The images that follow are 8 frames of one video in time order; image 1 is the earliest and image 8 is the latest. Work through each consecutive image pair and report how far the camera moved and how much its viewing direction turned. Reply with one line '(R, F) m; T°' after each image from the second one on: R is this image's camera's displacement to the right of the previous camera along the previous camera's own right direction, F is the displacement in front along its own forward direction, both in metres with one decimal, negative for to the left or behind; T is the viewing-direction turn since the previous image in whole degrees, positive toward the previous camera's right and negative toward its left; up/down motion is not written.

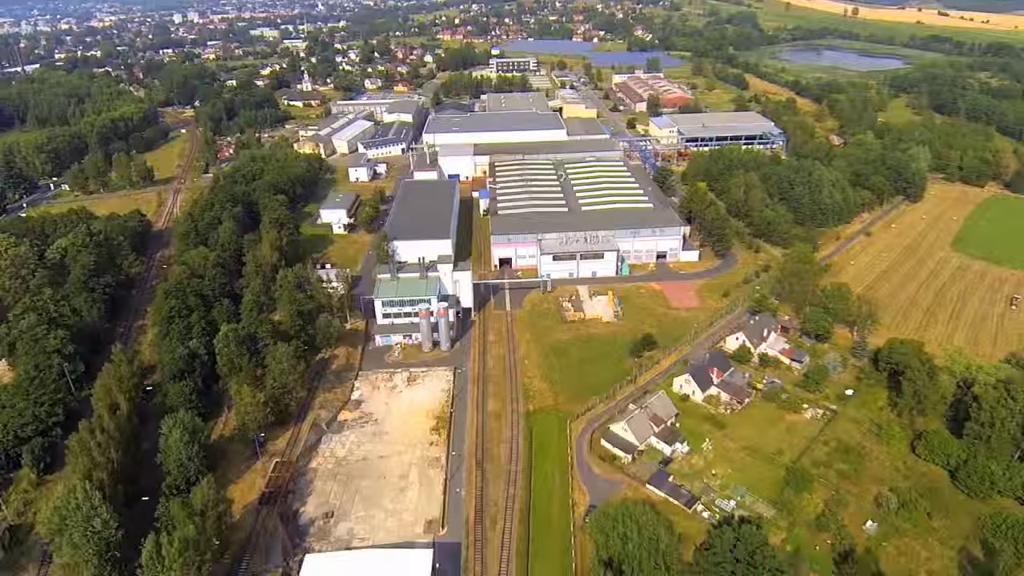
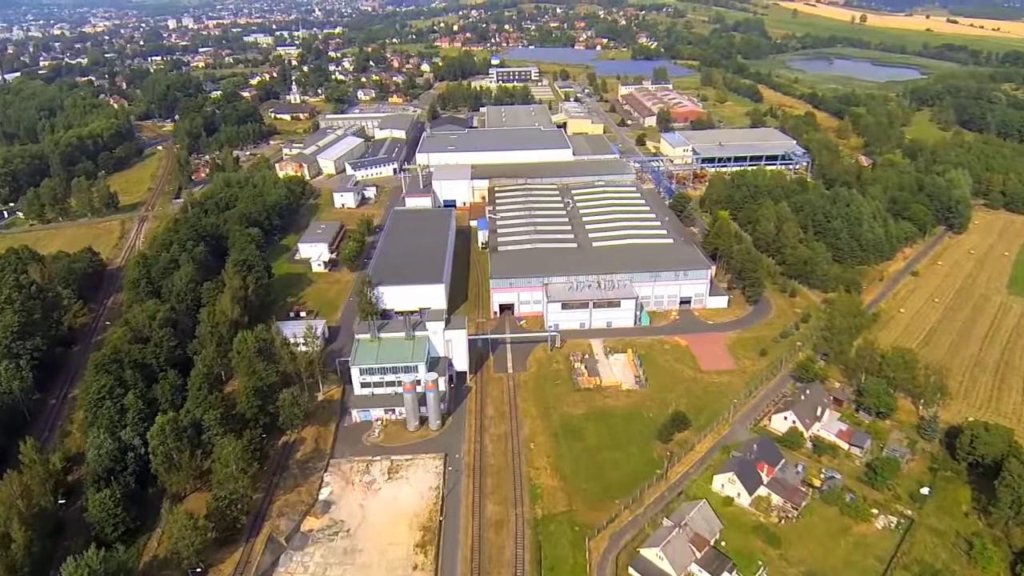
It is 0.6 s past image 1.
(-0.1, +3.8) m; 0°
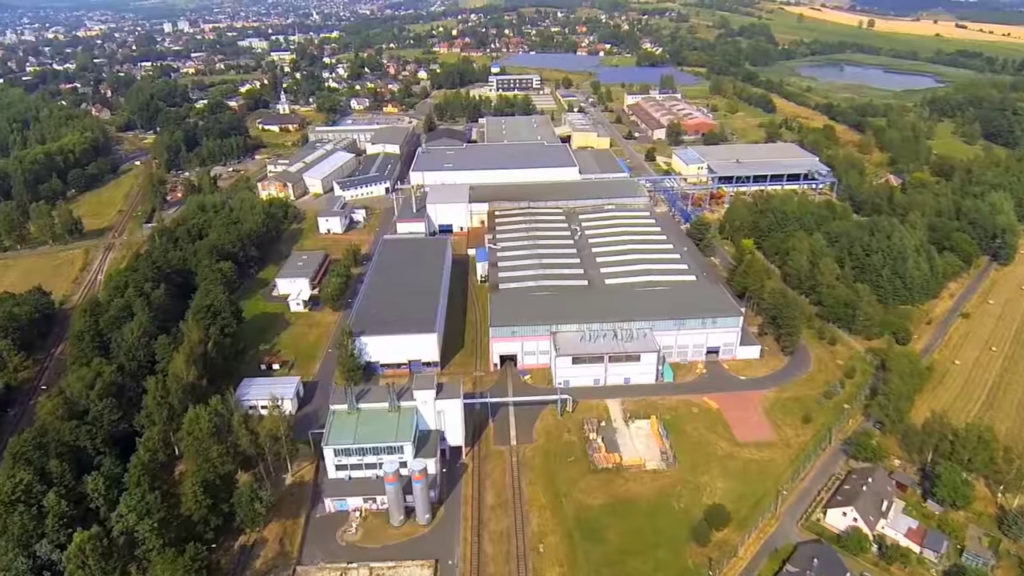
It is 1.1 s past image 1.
(-0.1, +3.2) m; 0°
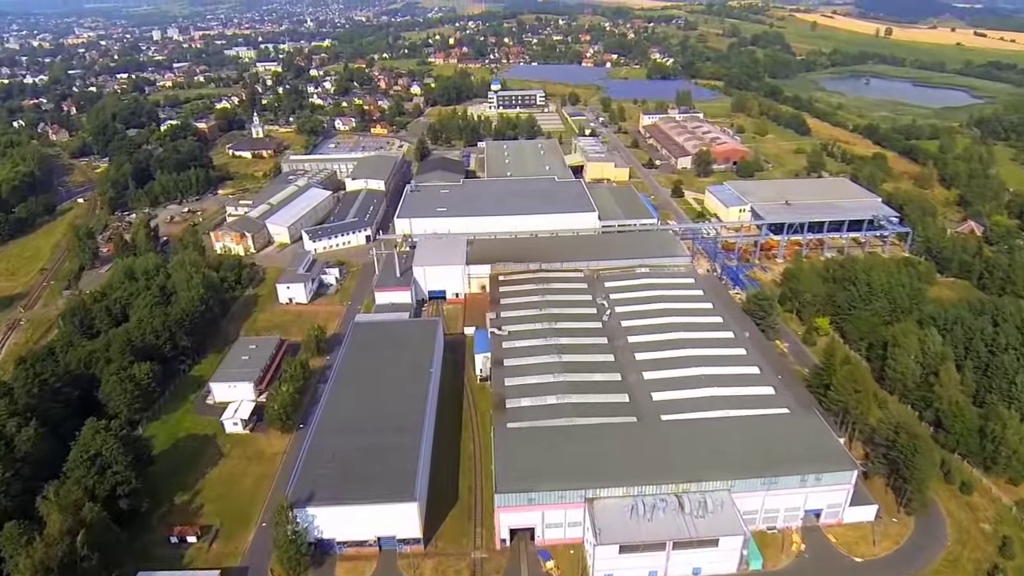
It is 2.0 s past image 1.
(-0.3, +6.8) m; 0°
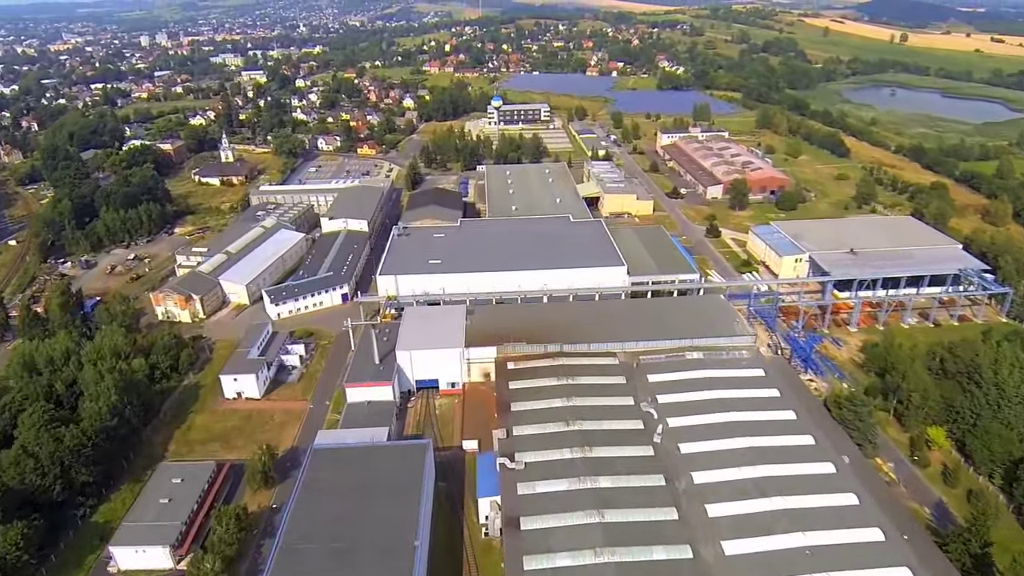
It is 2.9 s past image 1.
(-0.3, +6.0) m; 0°
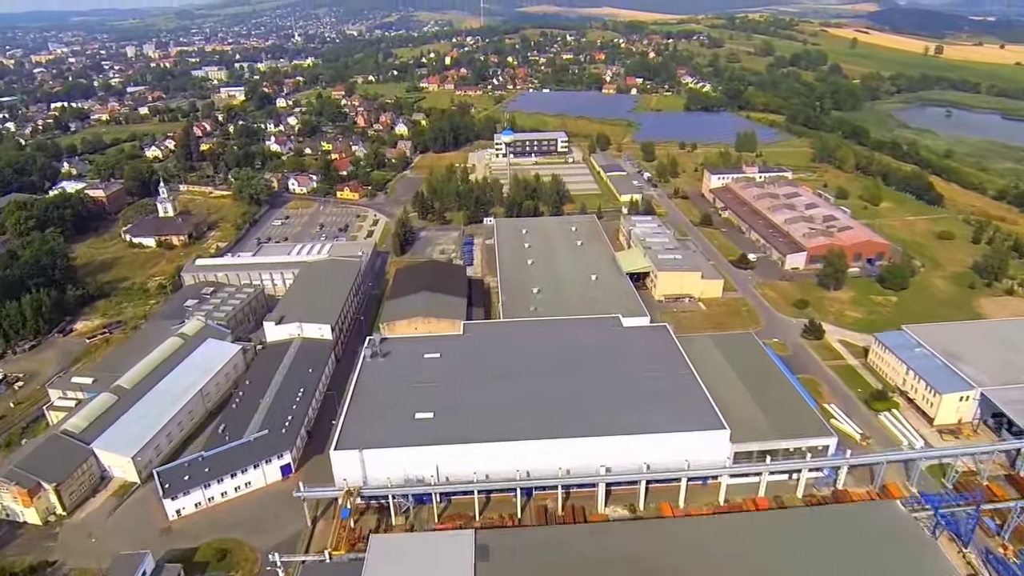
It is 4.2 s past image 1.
(-0.6, +9.5) m; 0°
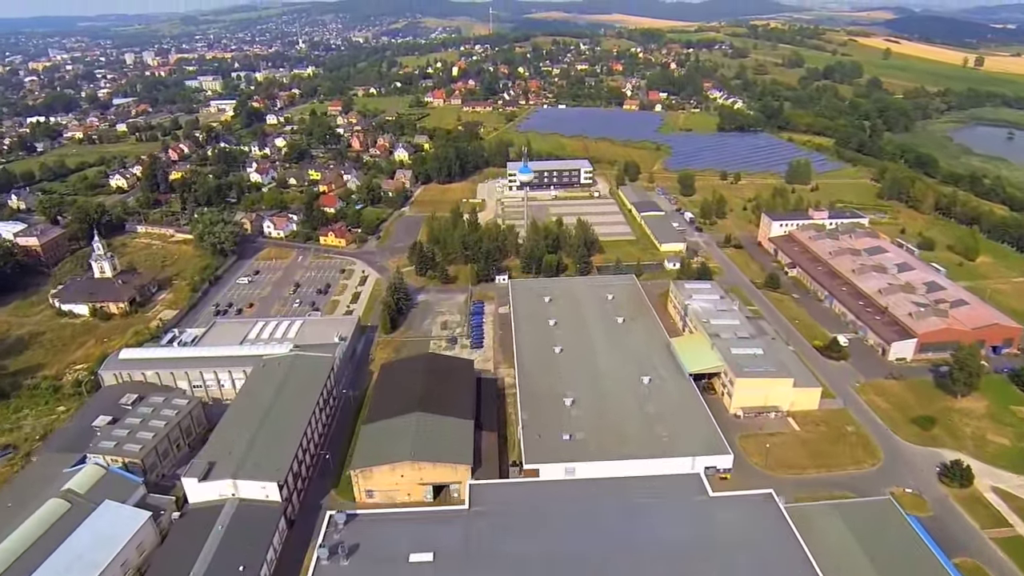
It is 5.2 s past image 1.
(-0.4, +7.0) m; 0°
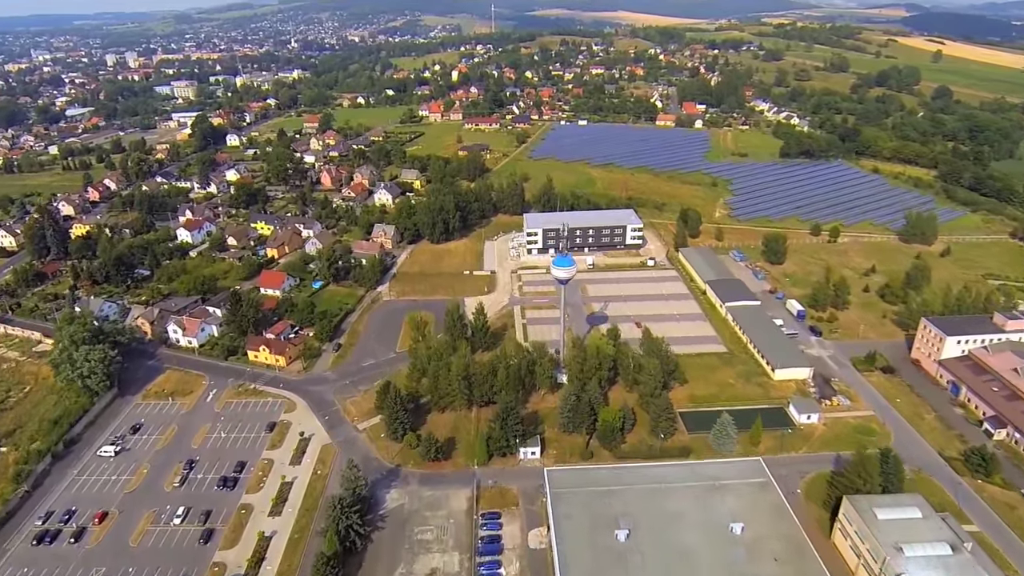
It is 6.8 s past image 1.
(-0.6, +12.3) m; 0°
